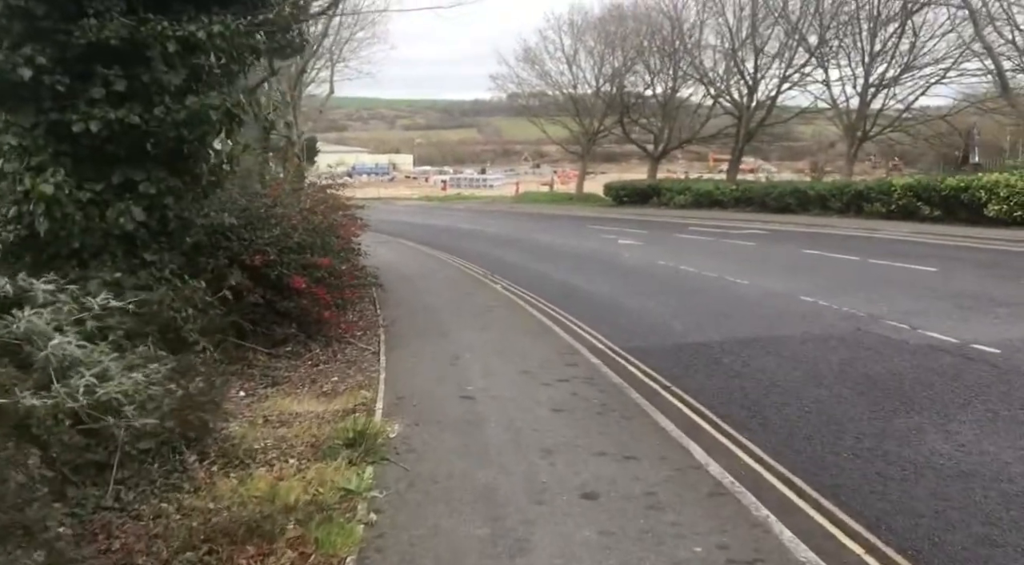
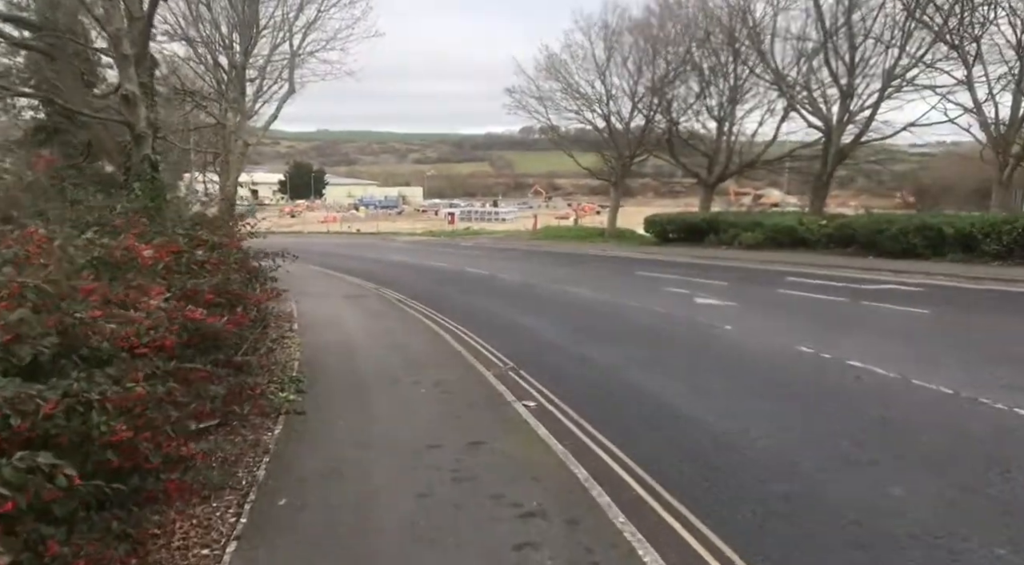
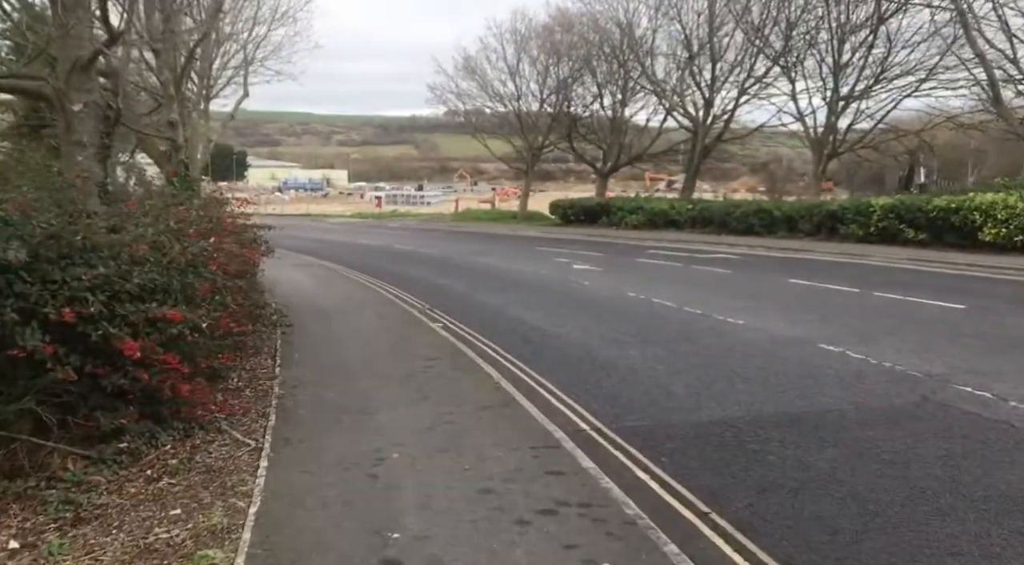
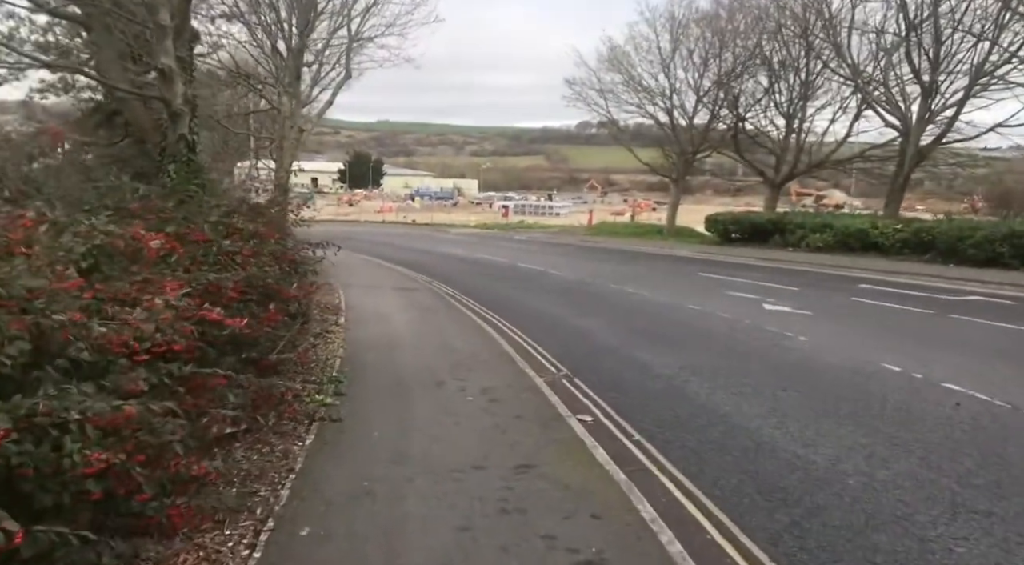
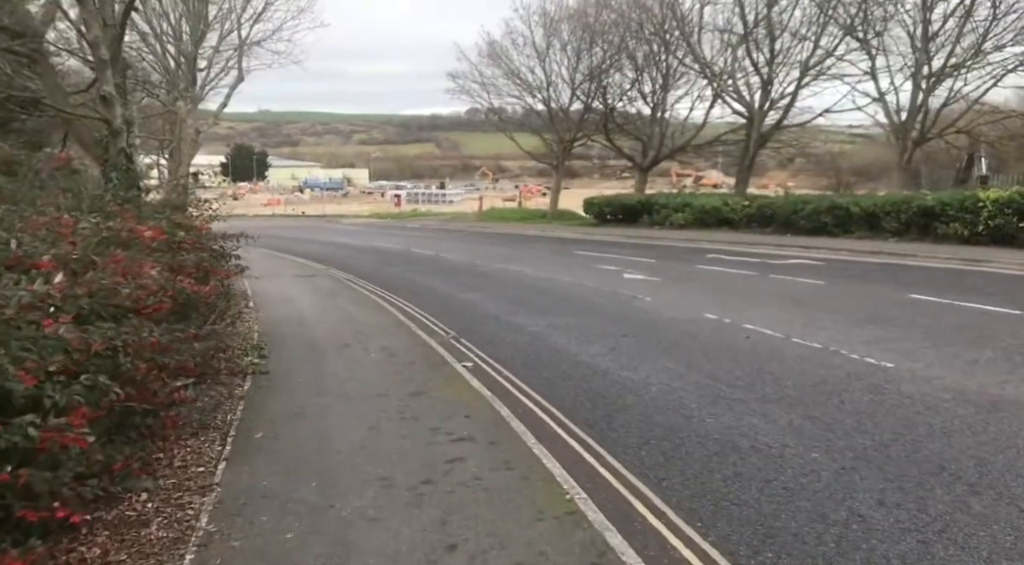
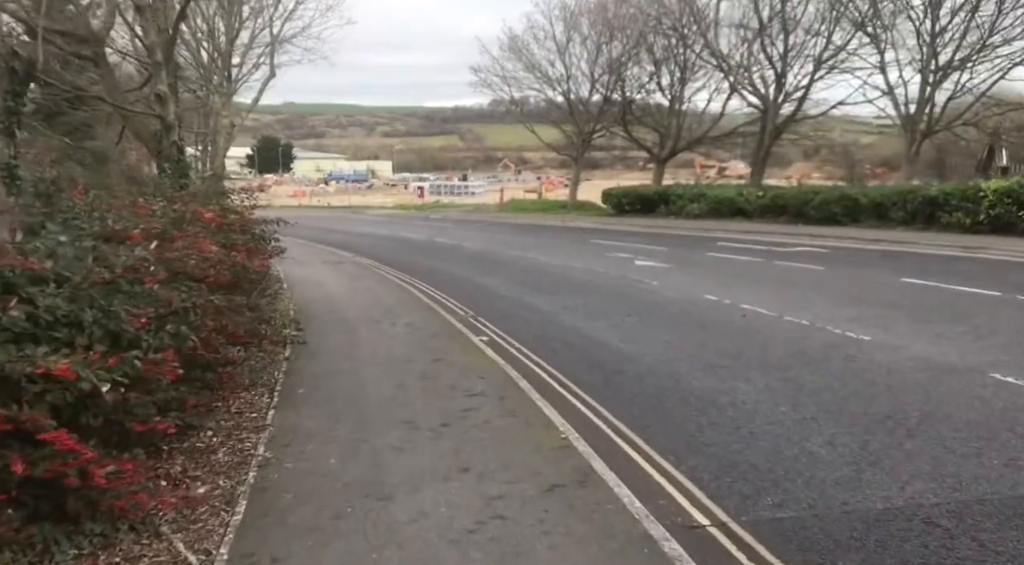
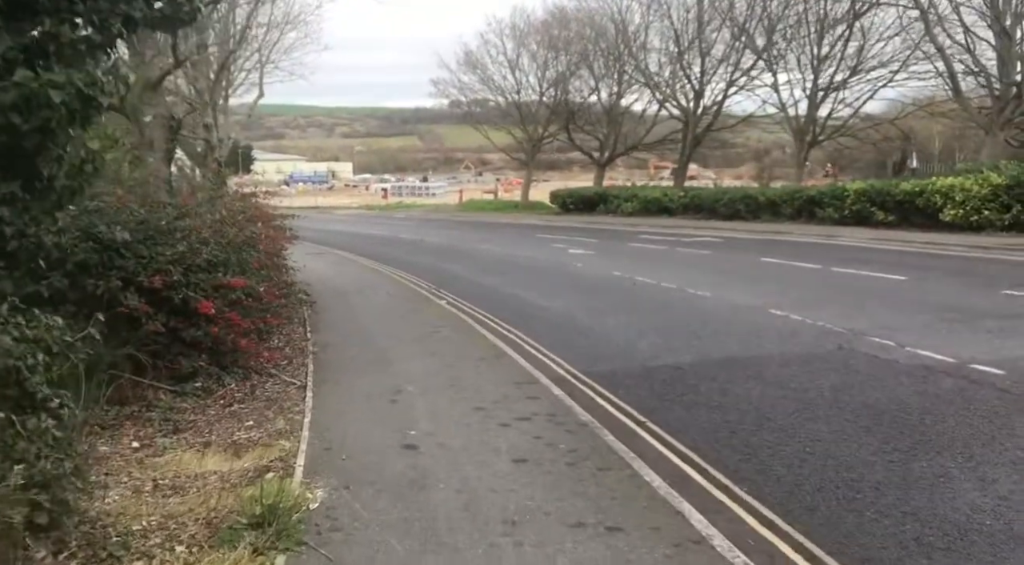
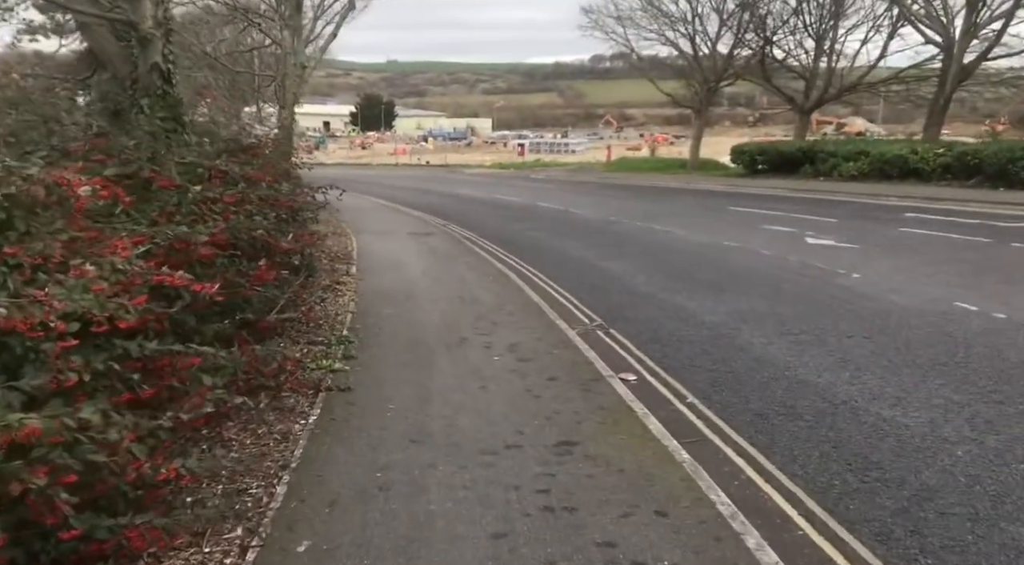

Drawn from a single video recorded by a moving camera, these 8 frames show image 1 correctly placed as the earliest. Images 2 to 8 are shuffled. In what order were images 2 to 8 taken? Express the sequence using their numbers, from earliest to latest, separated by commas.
7, 3, 6, 5, 2, 4, 8
